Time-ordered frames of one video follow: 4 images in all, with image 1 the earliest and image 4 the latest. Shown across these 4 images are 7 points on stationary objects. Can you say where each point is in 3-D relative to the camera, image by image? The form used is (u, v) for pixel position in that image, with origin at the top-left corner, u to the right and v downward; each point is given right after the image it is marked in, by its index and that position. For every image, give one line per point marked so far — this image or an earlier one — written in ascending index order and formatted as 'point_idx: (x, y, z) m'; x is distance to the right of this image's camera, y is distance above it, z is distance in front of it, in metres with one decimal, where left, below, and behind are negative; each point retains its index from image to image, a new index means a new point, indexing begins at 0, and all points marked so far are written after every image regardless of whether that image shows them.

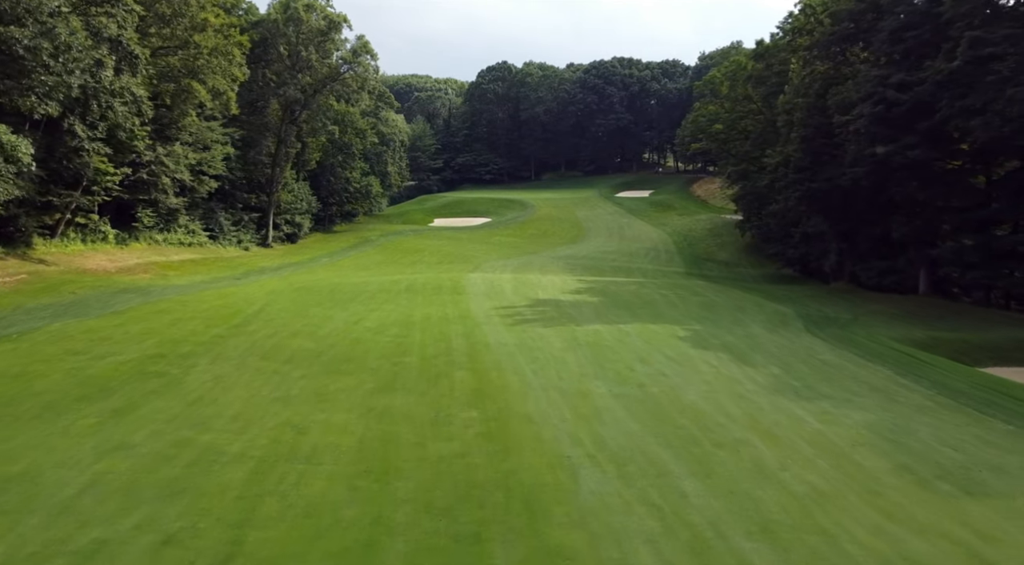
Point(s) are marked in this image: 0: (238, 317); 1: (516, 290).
0: (-6.0, -0.8, +15.3) m
1: (+0.1, -0.2, +19.2) m
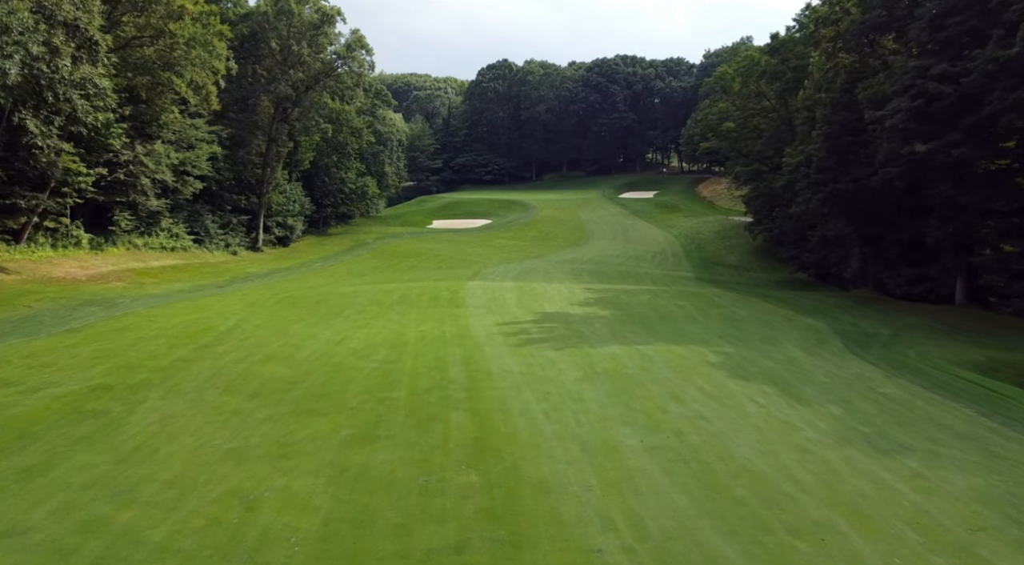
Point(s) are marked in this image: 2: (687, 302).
0: (-6.0, -1.0, +13.6) m
1: (+0.2, -0.5, +17.5) m
2: (+4.9, -0.5, +19.6) m
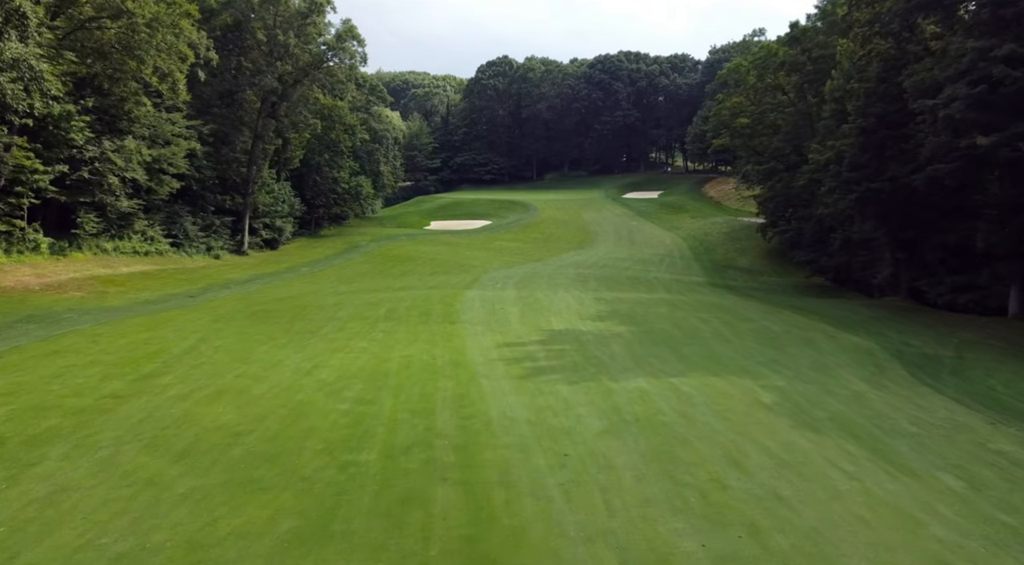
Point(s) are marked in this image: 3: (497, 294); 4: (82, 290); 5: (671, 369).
0: (-5.9, -1.3, +11.5) m
1: (+0.2, -0.8, +15.4) m
2: (+5.0, -0.8, +17.4) m
3: (-0.4, -0.3, +19.4) m
4: (-12.1, -0.2, +19.6) m
5: (+2.4, -1.3, +10.6) m
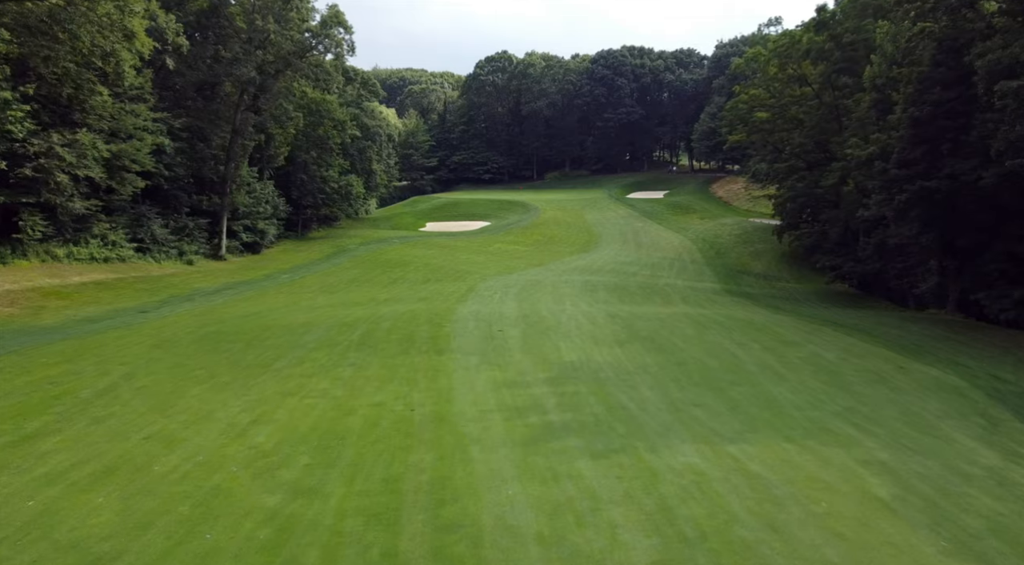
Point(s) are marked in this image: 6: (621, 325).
0: (-5.9, -1.6, +8.9) m
1: (+0.3, -1.1, +12.8) m
2: (+5.0, -1.1, +14.8) m
3: (-0.4, -0.7, +16.7) m
4: (-12.1, -0.6, +16.9) m
5: (+2.4, -1.6, +7.9) m
6: (+2.4, -0.9, +15.4) m
